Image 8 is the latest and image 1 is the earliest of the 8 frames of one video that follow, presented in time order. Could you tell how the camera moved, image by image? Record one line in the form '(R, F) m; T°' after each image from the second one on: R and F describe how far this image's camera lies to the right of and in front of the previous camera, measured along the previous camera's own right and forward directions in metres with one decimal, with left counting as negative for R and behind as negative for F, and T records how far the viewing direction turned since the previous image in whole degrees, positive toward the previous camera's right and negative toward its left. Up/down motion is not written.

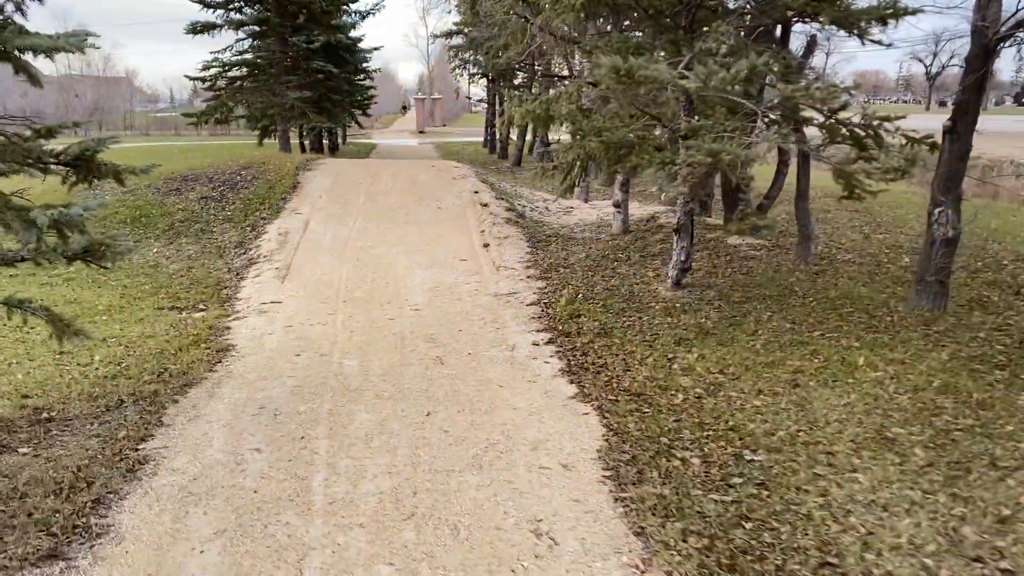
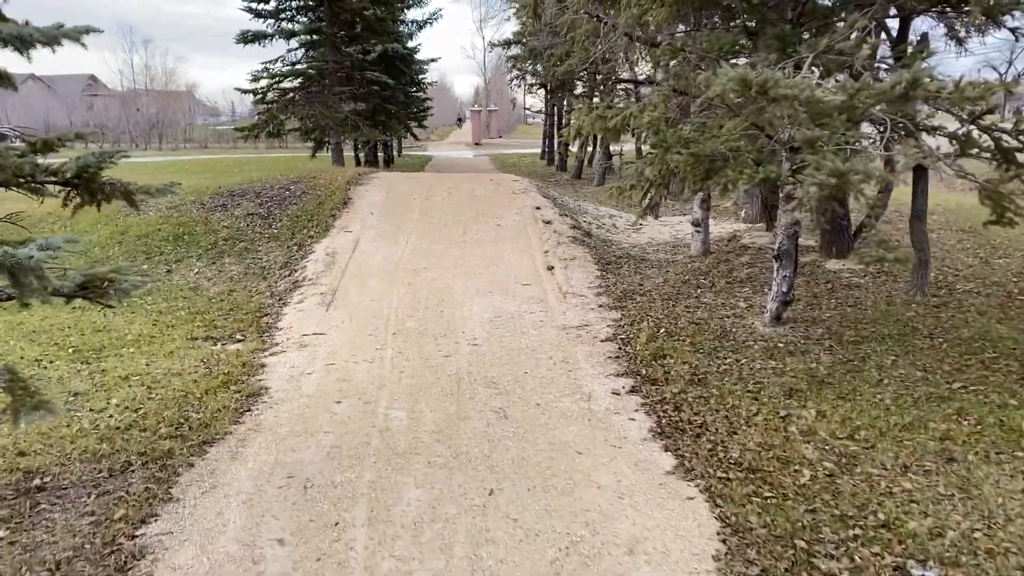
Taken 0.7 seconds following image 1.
(-0.2, +0.9) m; -4°
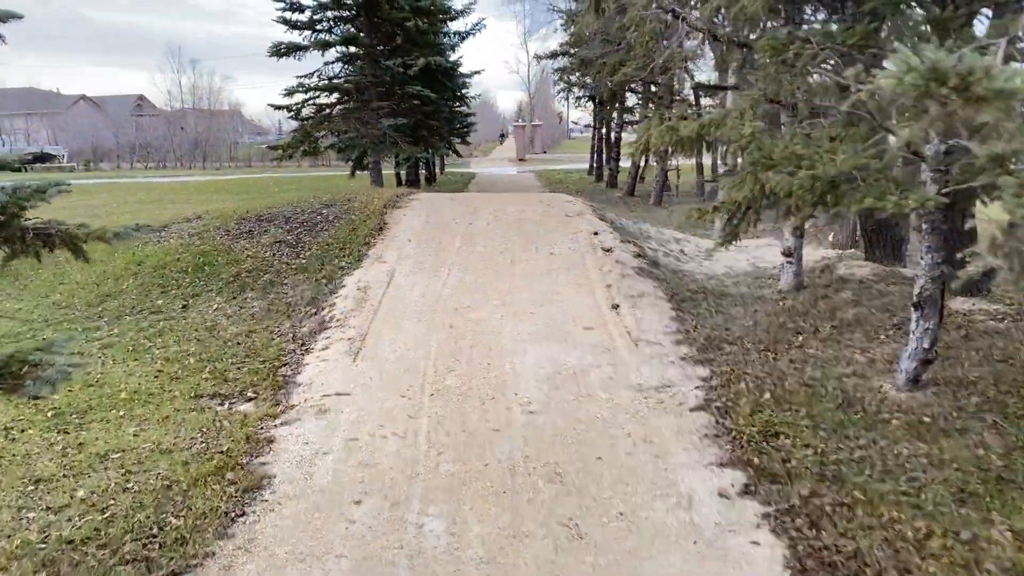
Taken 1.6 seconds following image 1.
(-0.1, +1.3) m; -3°
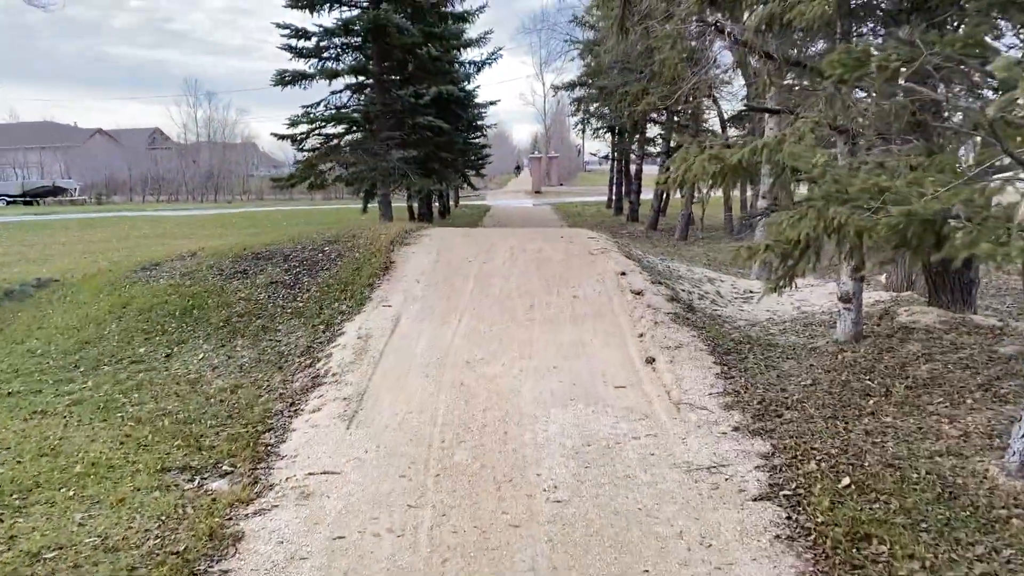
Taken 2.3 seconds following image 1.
(0.0, +0.9) m; -1°
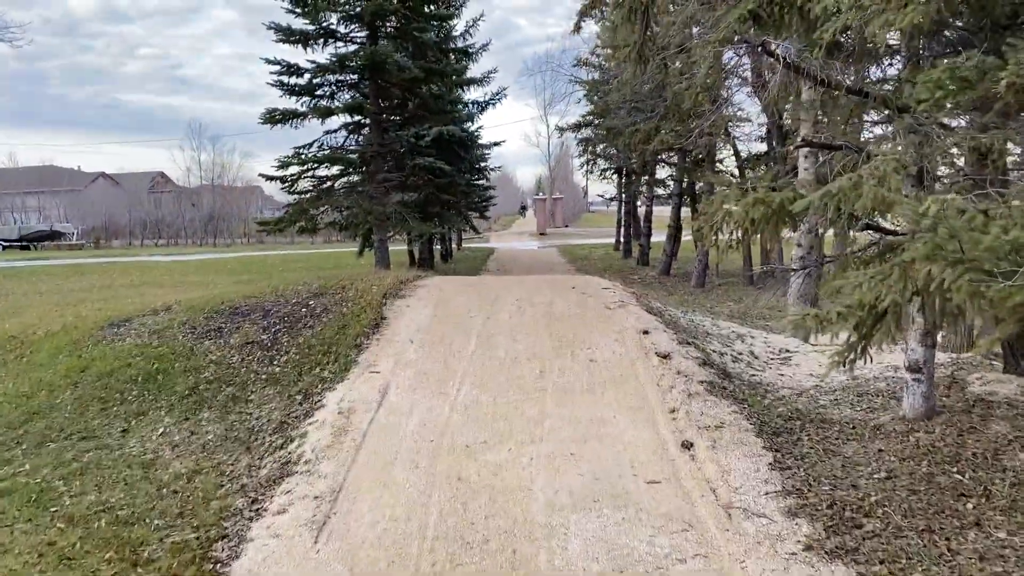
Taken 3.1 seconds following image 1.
(0.0, +1.1) m; 0°
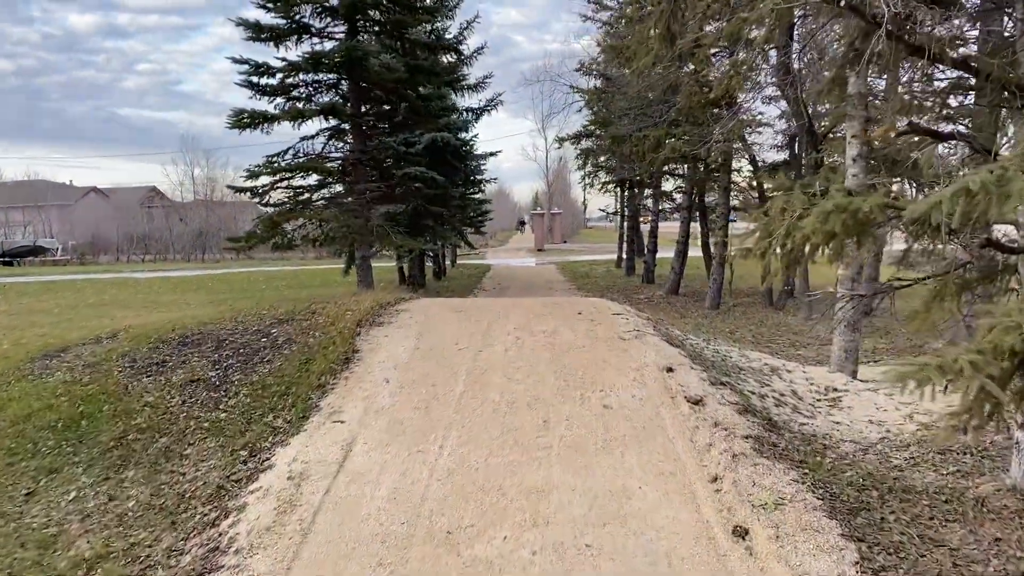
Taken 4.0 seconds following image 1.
(0.0, +1.3) m; 0°
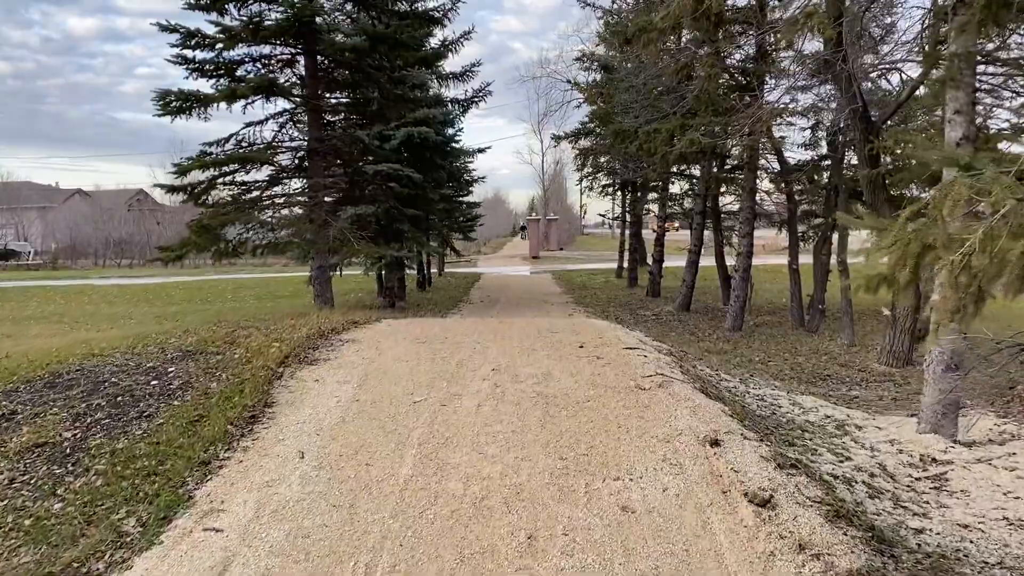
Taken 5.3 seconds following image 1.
(+0.1, +2.0) m; 0°
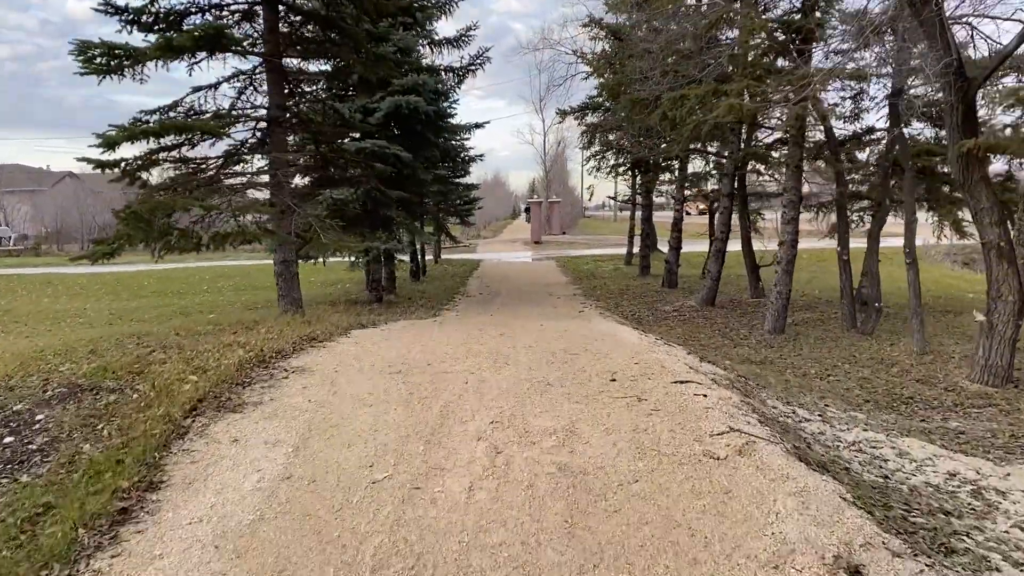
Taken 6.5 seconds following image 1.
(0.0, +1.7) m; 0°
